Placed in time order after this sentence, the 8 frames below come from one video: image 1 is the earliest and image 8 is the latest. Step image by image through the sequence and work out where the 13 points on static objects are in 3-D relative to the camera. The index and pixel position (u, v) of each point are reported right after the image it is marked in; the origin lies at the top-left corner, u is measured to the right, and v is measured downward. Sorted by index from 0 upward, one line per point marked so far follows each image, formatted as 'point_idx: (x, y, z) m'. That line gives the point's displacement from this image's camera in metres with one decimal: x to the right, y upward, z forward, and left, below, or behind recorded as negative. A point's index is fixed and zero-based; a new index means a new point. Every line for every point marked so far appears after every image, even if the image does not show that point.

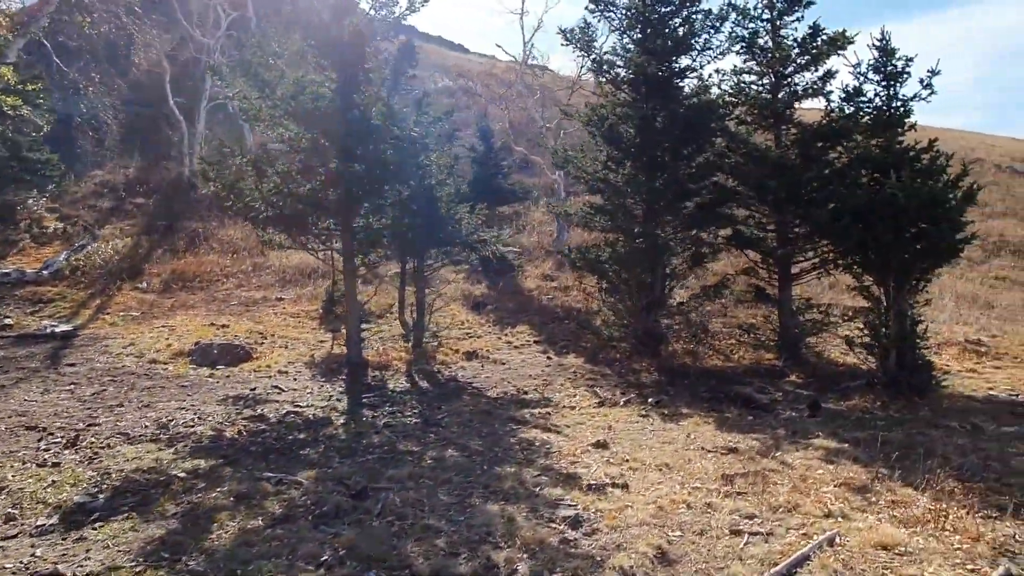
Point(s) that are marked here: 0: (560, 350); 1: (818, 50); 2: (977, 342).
0: (+0.7, -1.0, +11.6) m
1: (+4.5, +3.5, +10.8) m
2: (+8.4, -1.0, +13.0) m
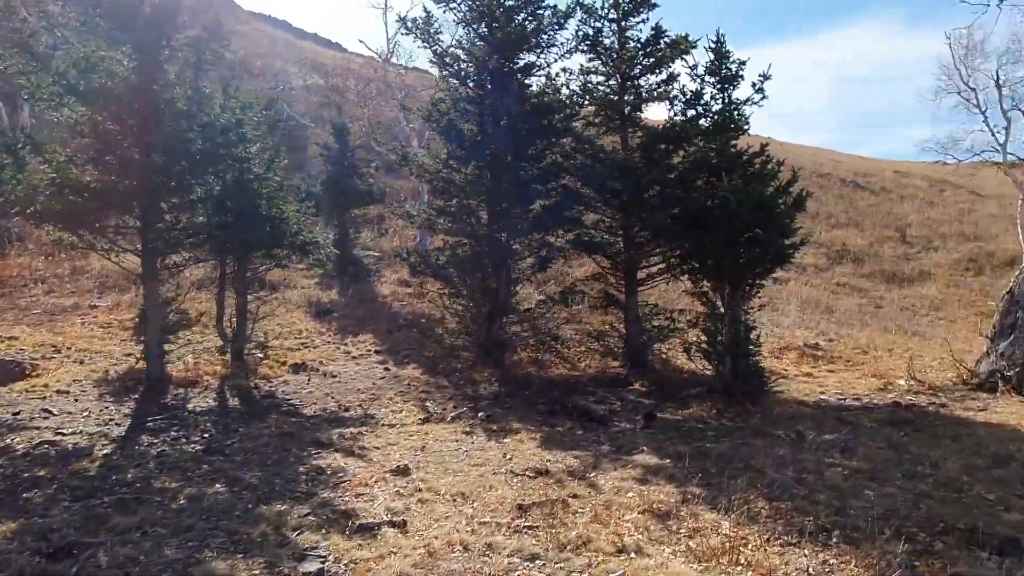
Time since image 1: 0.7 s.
0: (-1.7, -1.1, +10.9) m
1: (+2.2, +3.5, +10.6) m
2: (+5.6, -1.1, +13.4) m
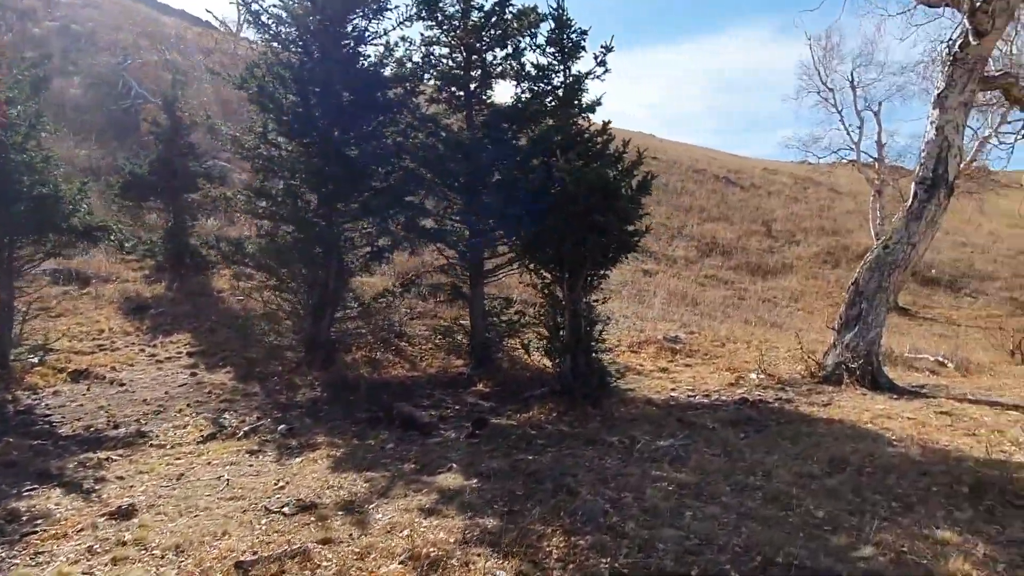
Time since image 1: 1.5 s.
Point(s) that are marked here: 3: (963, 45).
0: (-3.9, -1.0, +9.5) m
1: (-0.1, +3.6, +9.8) m
2: (+2.9, -0.9, +13.1) m
3: (+5.5, +3.0, +8.8) m
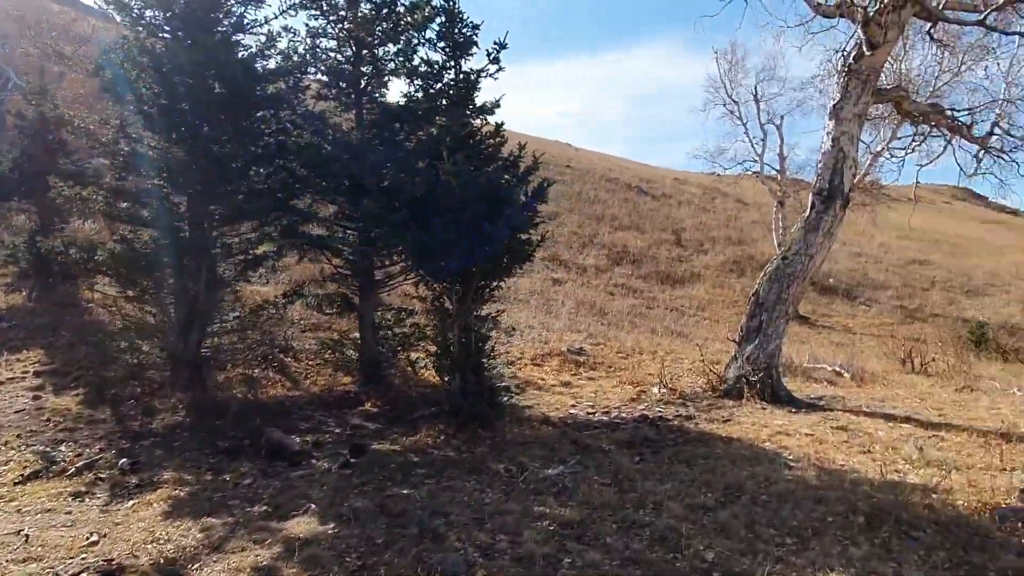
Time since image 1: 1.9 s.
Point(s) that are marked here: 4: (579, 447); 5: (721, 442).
0: (-5.2, -1.1, +8.4) m
1: (-1.4, +3.4, +9.2) m
2: (+1.2, -1.1, +12.7) m
3: (+4.2, +2.8, +8.8) m
4: (+0.6, -1.5, +6.6) m
5: (+2.0, -1.5, +6.9) m
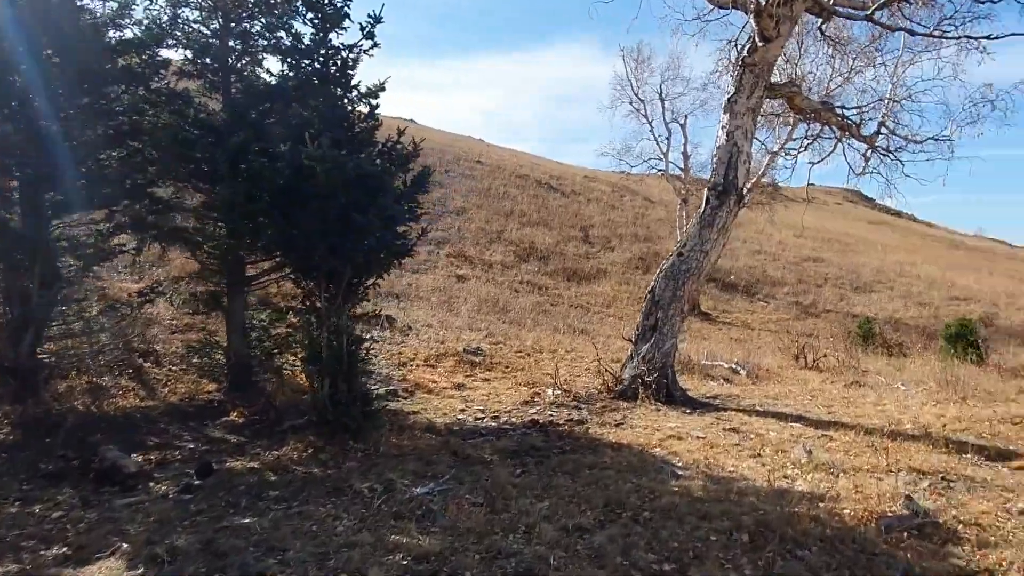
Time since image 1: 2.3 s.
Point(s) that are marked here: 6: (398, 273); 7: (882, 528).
0: (-6.5, -1.1, +7.2) m
1: (-2.8, +3.5, +8.3) m
2: (-0.6, -1.1, +12.2) m
3: (+2.9, +2.9, +8.7) m
4: (-0.5, -1.4, +6.1) m
5: (+0.9, -1.4, +6.5) m
6: (-3.1, +0.4, +19.6) m
7: (+2.2, -1.4, +4.3) m
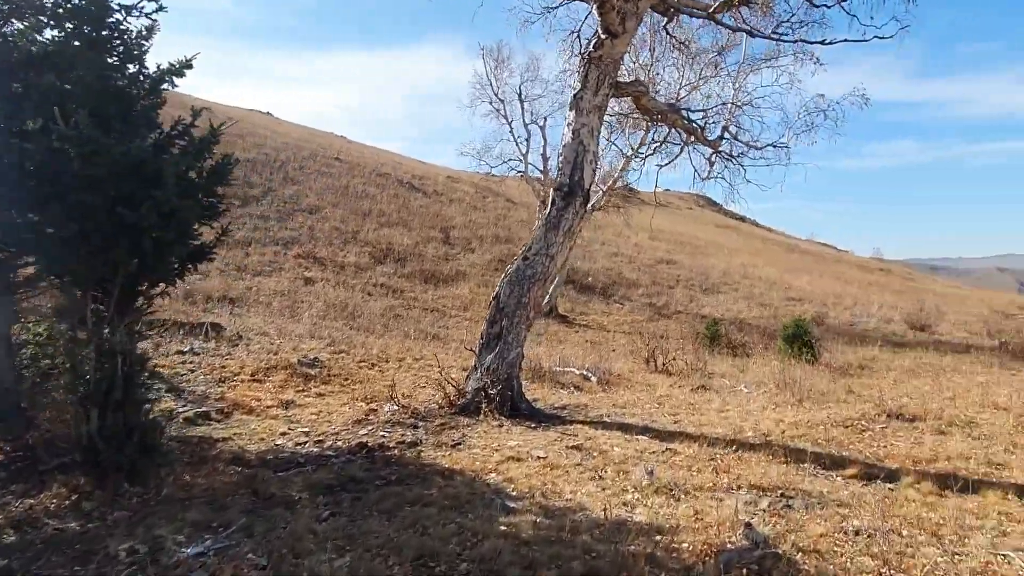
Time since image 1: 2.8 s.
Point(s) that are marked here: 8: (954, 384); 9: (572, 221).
0: (-7.9, -1.2, +5.1) m
1: (-4.5, +3.4, +7.0) m
2: (-3.0, -1.1, +11.1) m
3: (+1.0, +2.8, +8.3) m
4: (-1.8, -1.5, +5.2) m
5: (-0.6, -1.5, +5.8) m
6: (-6.9, +0.3, +18.0) m
7: (+1.1, -1.5, +3.9) m
8: (+7.5, -1.6, +12.3) m
9: (+0.7, +0.8, +8.4) m
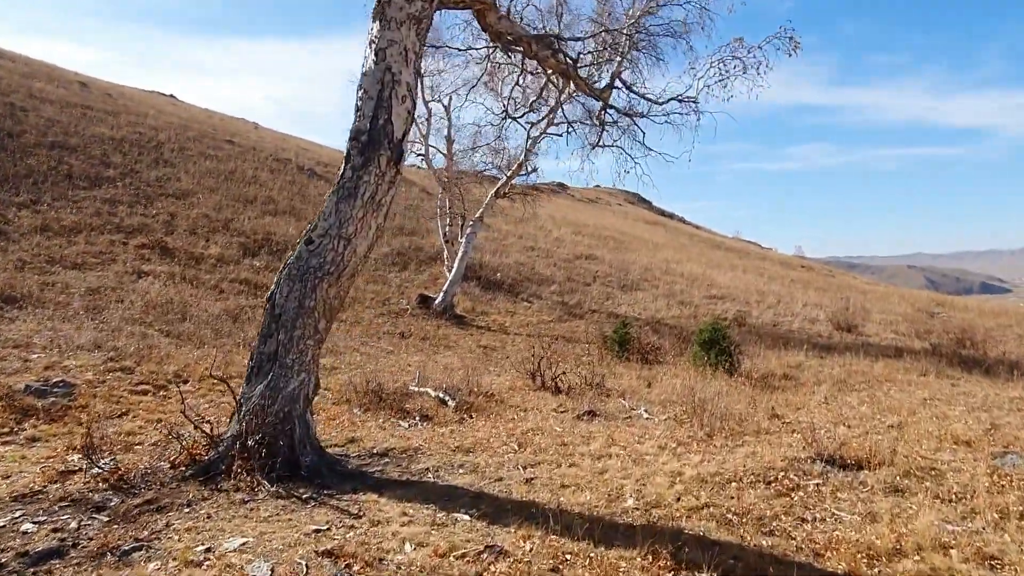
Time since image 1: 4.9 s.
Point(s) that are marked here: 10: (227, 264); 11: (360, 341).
0: (-9.3, -1.2, +1.6) m
1: (-6.1, +3.4, +3.7) m
2: (-5.0, -1.1, +8.1) m
3: (-0.8, +2.8, +5.6) m
4: (-3.3, -1.5, +2.2) m
5: (-2.1, -1.5, +3.0) m
6: (-9.4, +0.4, +14.5) m
7: (-0.2, -1.5, +1.2) m
8: (+5.4, -1.6, +10.1) m
9: (-1.0, +0.8, +5.7) m
10: (-7.6, +0.6, +19.3) m
11: (-3.1, -1.1, +14.9) m
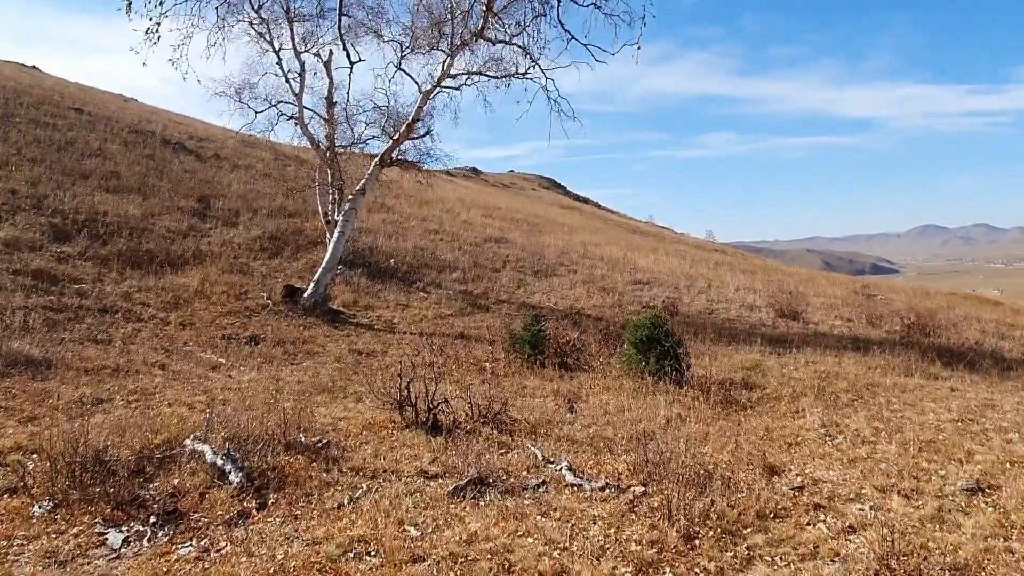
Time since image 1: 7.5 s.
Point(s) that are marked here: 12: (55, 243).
0: (-9.7, -1.4, -3.0) m
1: (-6.8, +3.3, -0.7) m
2: (-6.1, -1.1, +3.8) m
3: (-1.7, +2.8, +1.8) m
4: (-3.7, -1.6, -1.8) m
5: (-2.6, -1.5, -0.9) m
6: (-11.3, +0.4, +9.7) m
7: (-0.5, -1.5, -2.4) m
8: (+4.0, -1.4, +7.1) m
9: (-1.9, +0.8, +1.9) m
10: (-9.9, +0.7, +14.7) m
11: (-5.0, -1.0, +10.8) m
12: (-10.2, +1.0, +16.1) m
